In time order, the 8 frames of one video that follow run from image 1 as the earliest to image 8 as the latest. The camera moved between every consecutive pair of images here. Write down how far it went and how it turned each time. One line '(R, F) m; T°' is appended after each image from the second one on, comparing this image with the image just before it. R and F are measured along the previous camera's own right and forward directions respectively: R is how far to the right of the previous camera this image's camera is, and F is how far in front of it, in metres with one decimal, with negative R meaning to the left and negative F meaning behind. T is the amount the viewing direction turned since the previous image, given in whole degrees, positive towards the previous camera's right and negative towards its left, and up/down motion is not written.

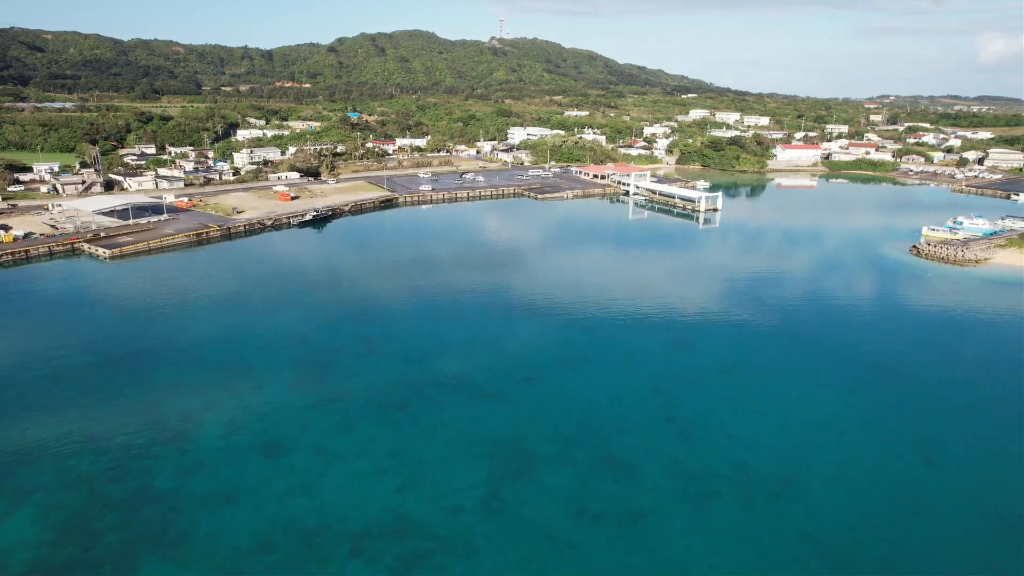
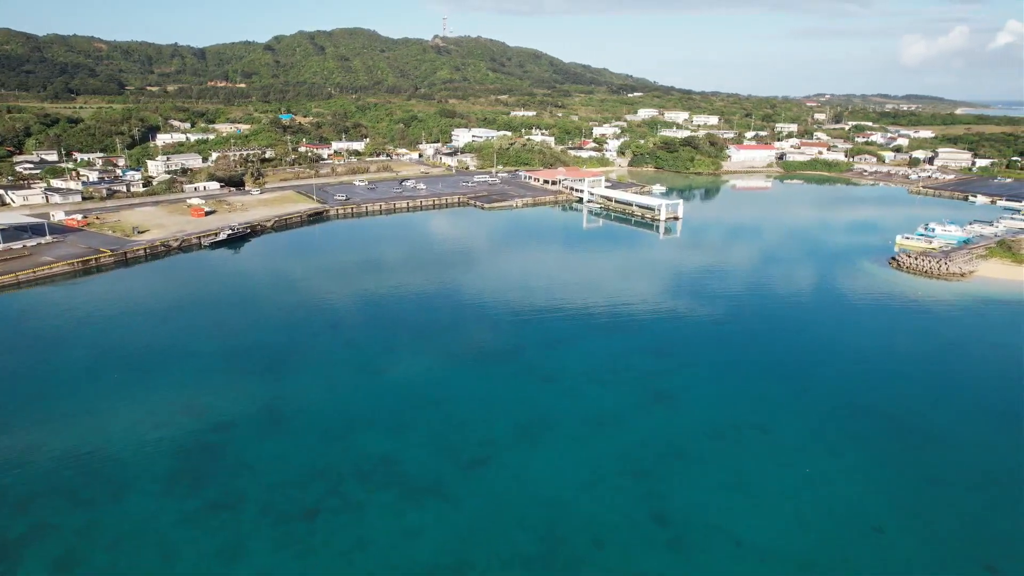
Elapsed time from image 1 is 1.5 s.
(+0.1, +2.2) m; +4°
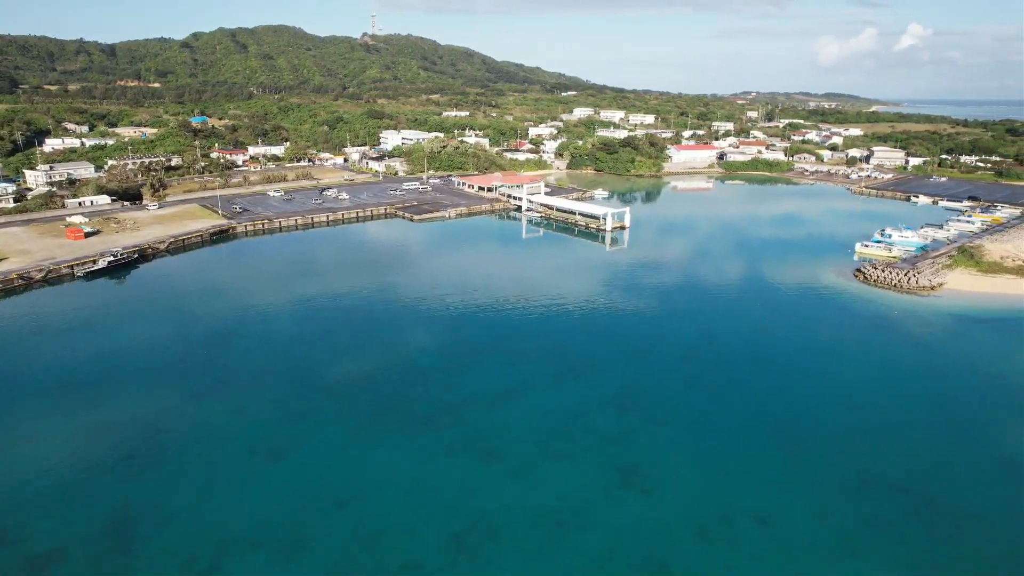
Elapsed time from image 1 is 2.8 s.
(+0.1, +2.1) m; +5°
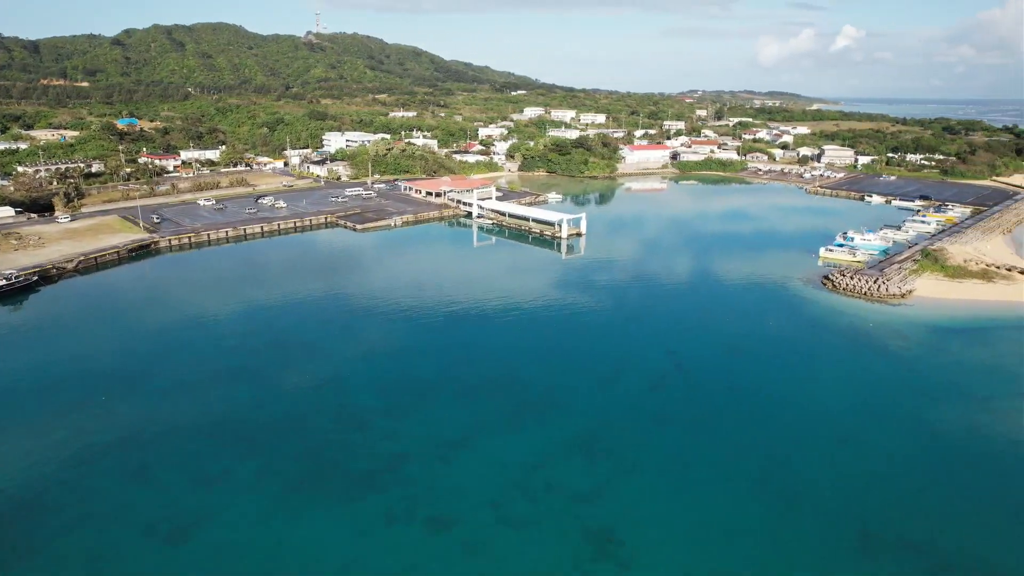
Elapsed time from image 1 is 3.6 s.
(+0.1, +1.2) m; +4°
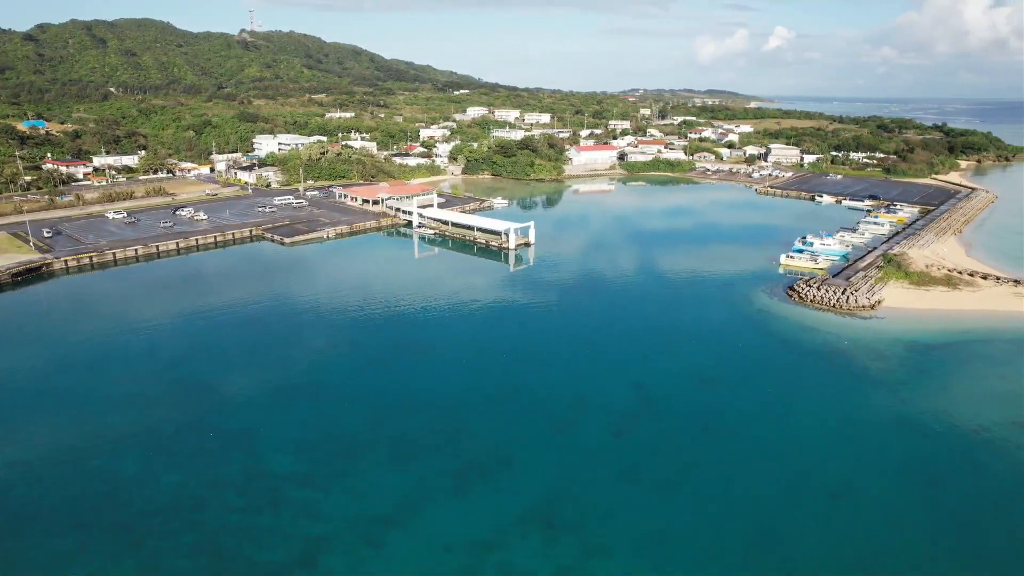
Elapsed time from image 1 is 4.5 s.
(+0.1, +1.4) m; +4°
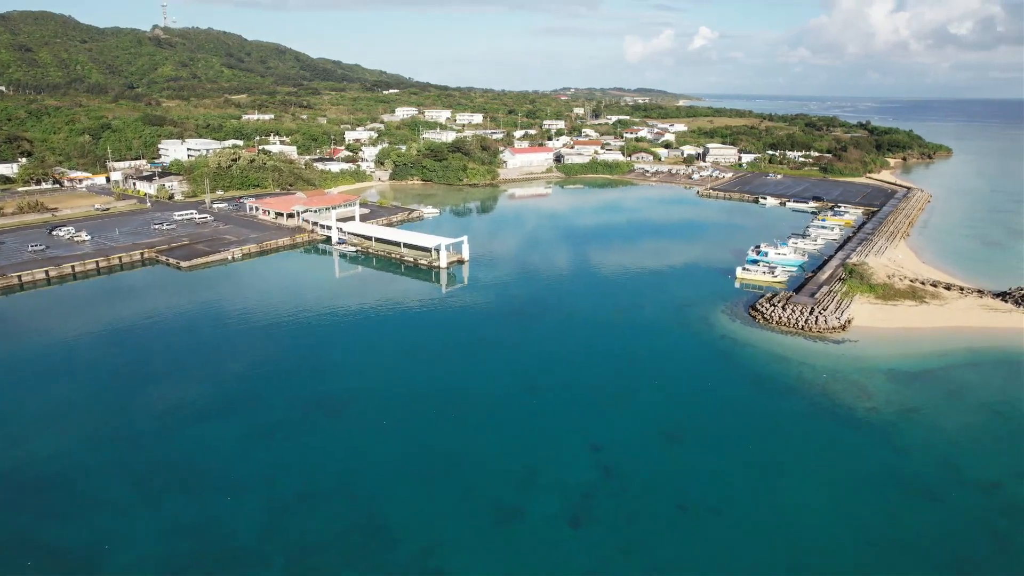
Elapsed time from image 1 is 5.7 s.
(+0.1, +1.9) m; +5°
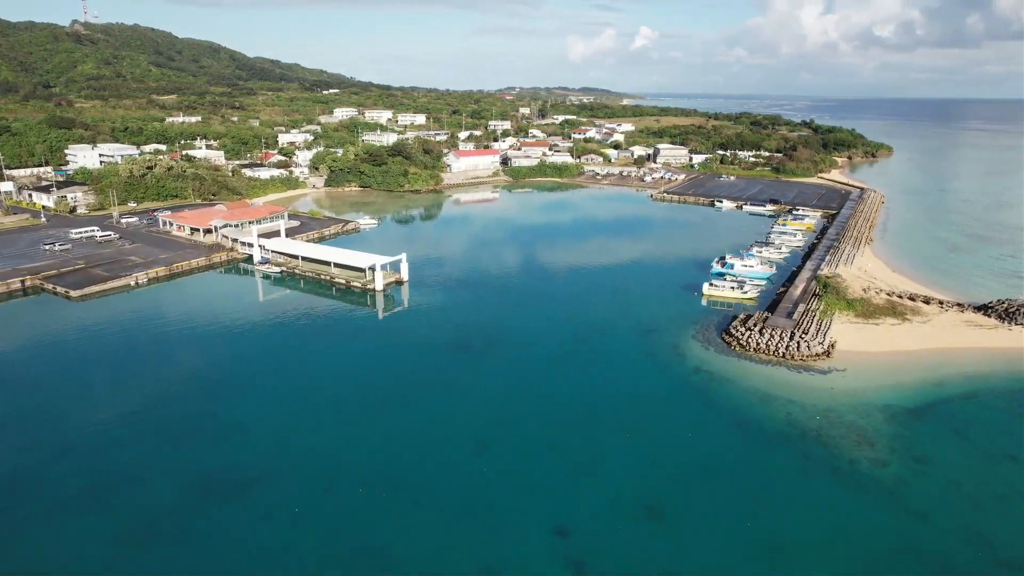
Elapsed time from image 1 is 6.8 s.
(+0.1, +1.7) m; +4°
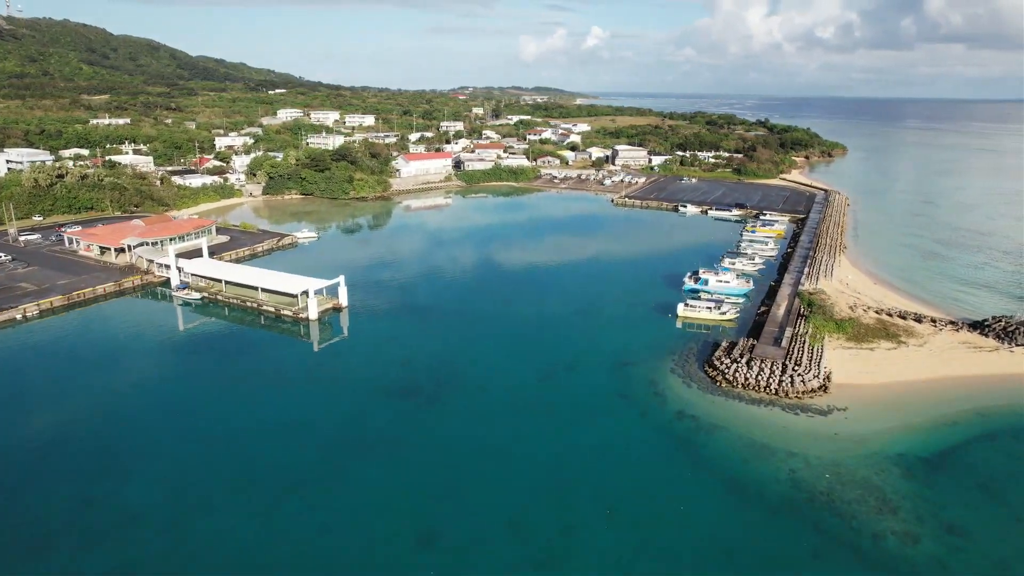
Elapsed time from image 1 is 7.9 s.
(+0.1, +1.7) m; +4°
